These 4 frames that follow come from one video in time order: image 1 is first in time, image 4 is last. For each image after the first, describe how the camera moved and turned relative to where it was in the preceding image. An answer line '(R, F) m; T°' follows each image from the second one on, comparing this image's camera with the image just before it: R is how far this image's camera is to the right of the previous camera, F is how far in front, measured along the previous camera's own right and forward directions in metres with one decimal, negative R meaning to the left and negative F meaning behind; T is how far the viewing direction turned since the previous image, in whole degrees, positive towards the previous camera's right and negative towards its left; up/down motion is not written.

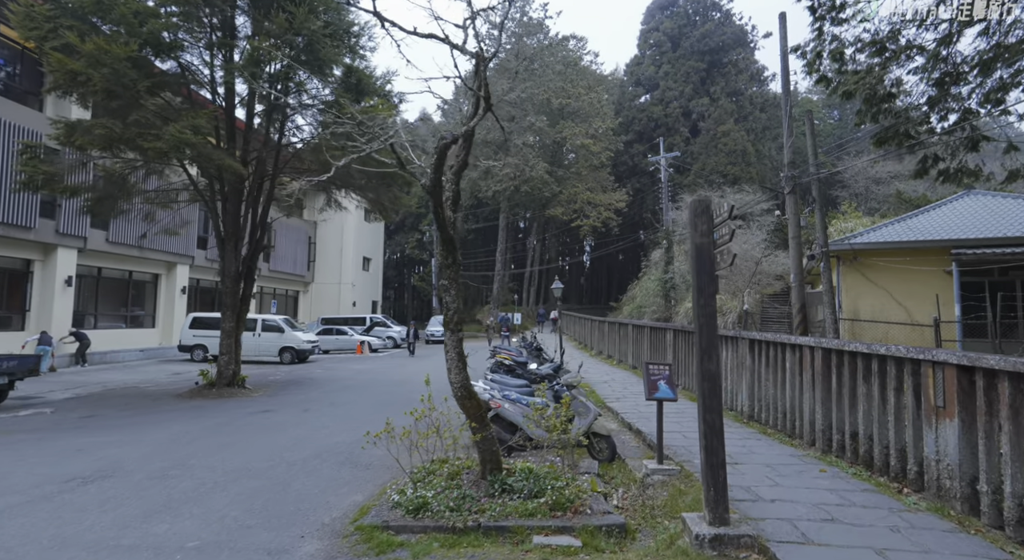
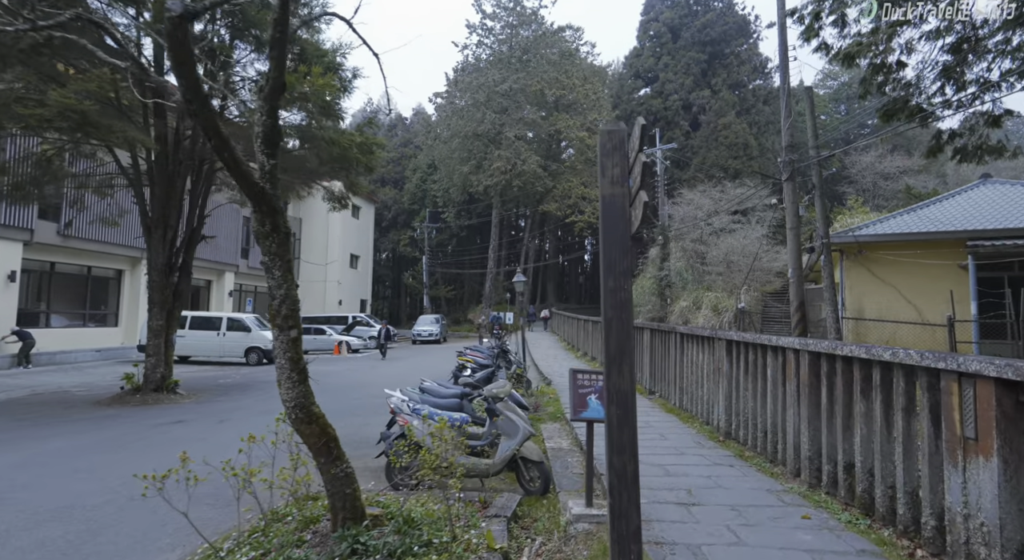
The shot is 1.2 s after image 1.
(+0.8, +1.3) m; -1°
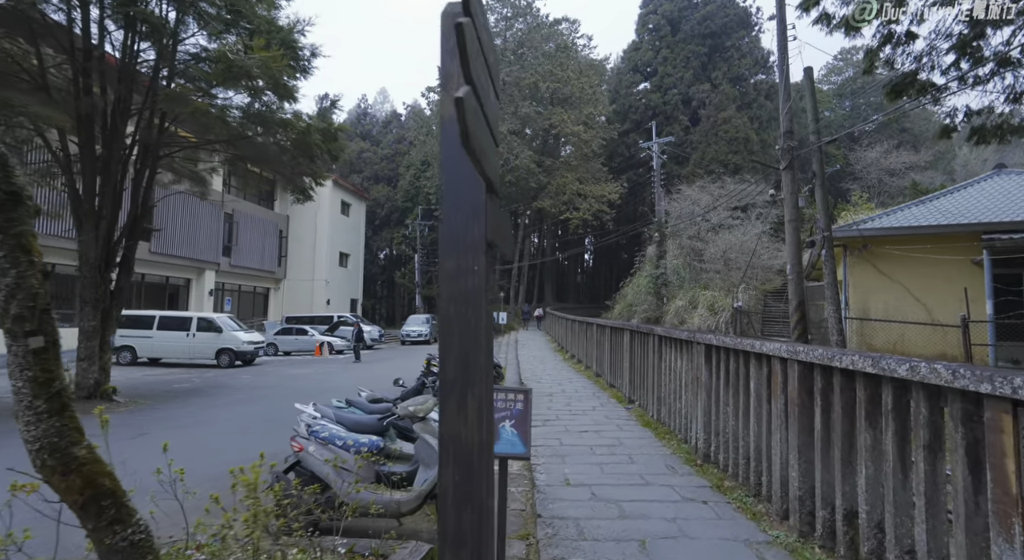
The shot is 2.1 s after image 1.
(+0.6, +1.0) m; 0°
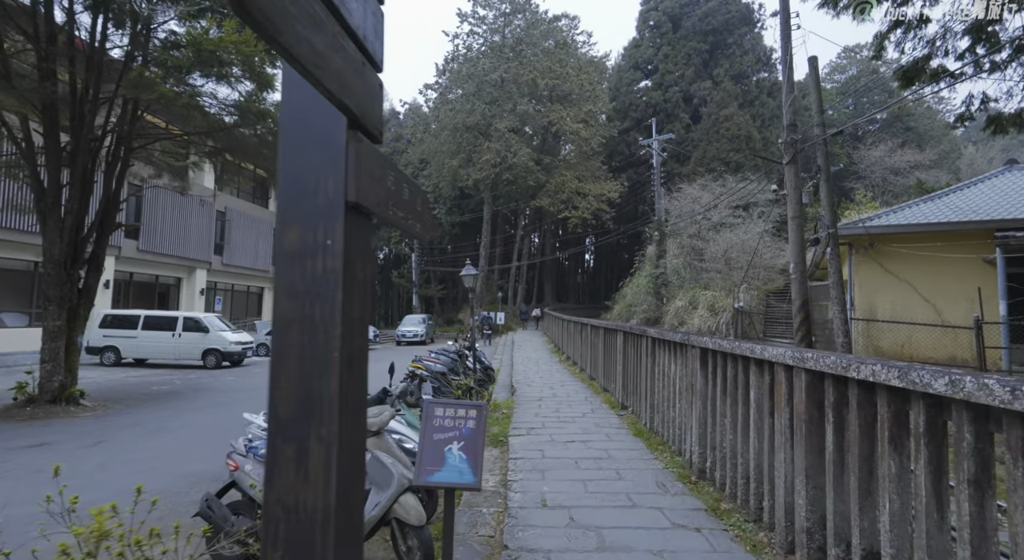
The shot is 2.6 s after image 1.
(+0.2, +0.5) m; 0°
